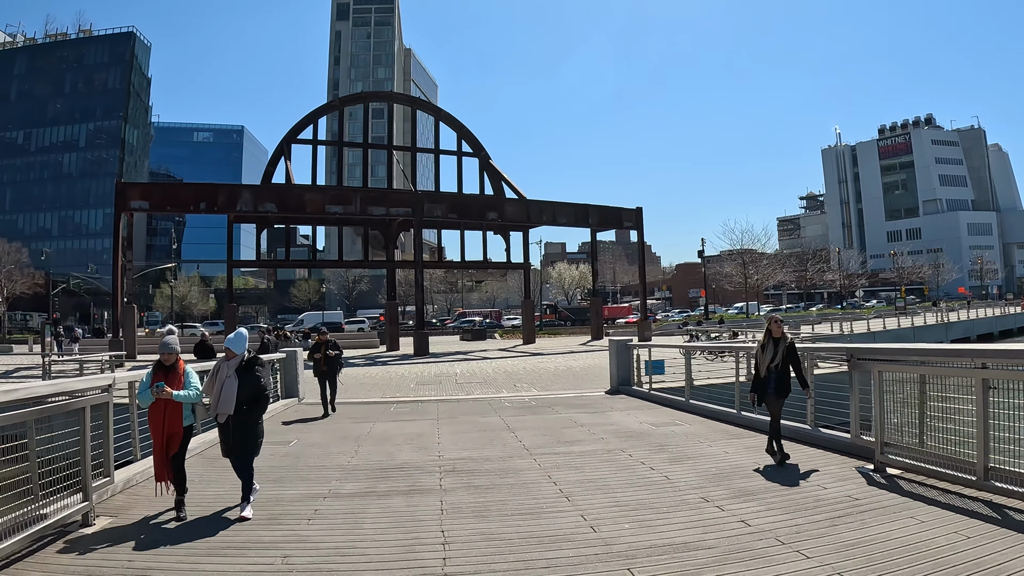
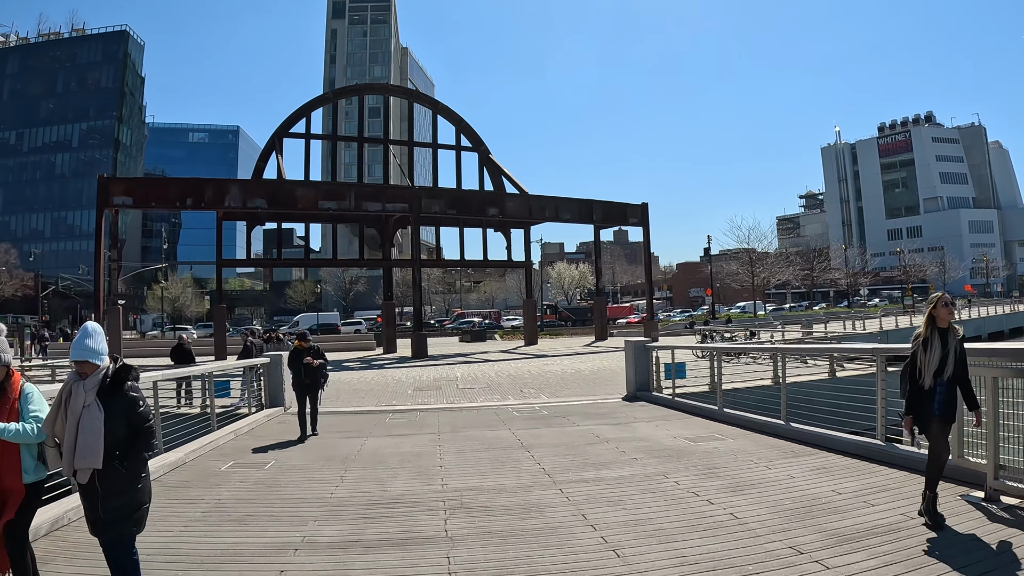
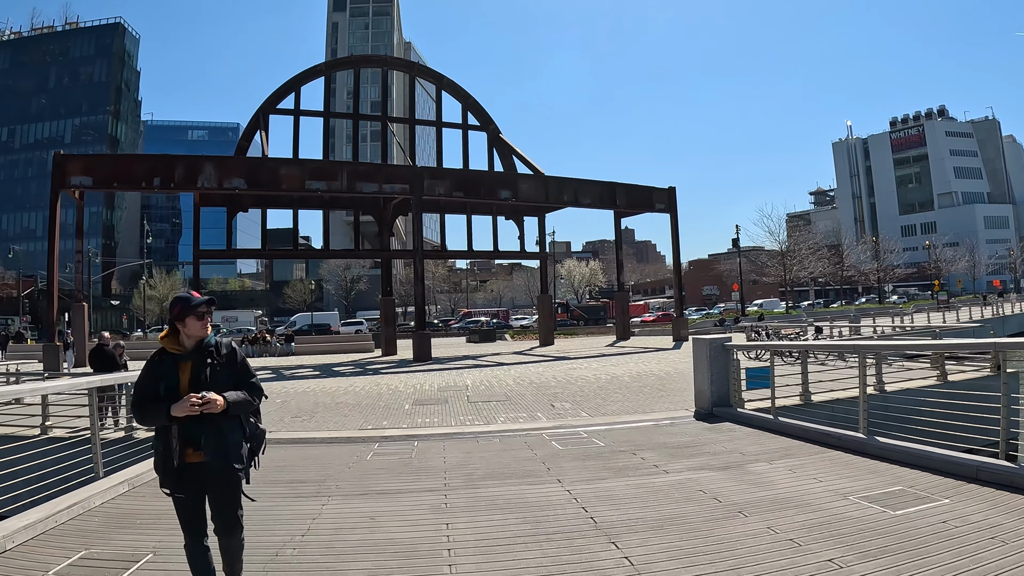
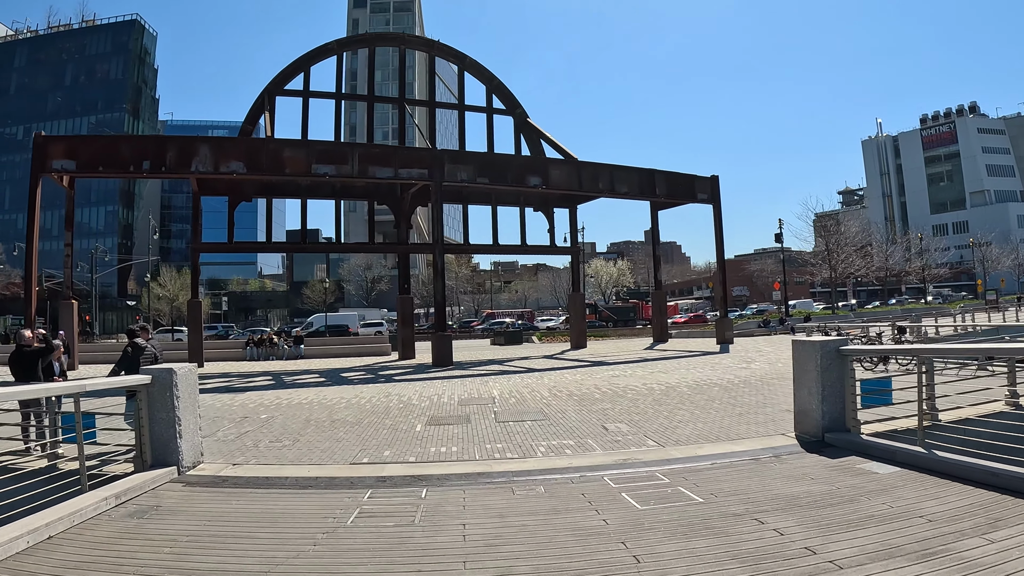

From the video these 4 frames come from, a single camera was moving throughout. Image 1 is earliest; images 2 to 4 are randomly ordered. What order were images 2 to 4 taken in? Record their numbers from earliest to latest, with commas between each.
2, 3, 4
